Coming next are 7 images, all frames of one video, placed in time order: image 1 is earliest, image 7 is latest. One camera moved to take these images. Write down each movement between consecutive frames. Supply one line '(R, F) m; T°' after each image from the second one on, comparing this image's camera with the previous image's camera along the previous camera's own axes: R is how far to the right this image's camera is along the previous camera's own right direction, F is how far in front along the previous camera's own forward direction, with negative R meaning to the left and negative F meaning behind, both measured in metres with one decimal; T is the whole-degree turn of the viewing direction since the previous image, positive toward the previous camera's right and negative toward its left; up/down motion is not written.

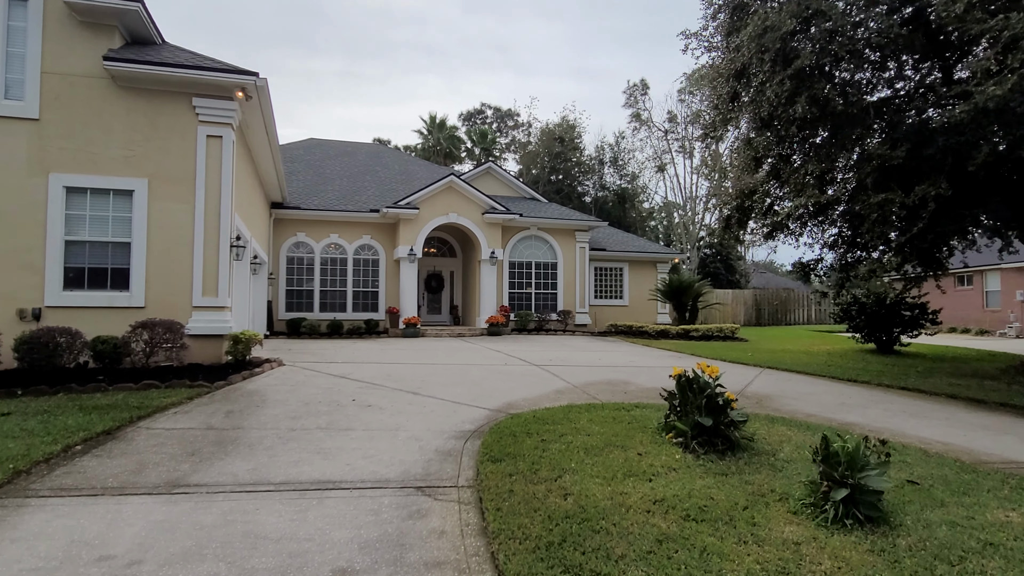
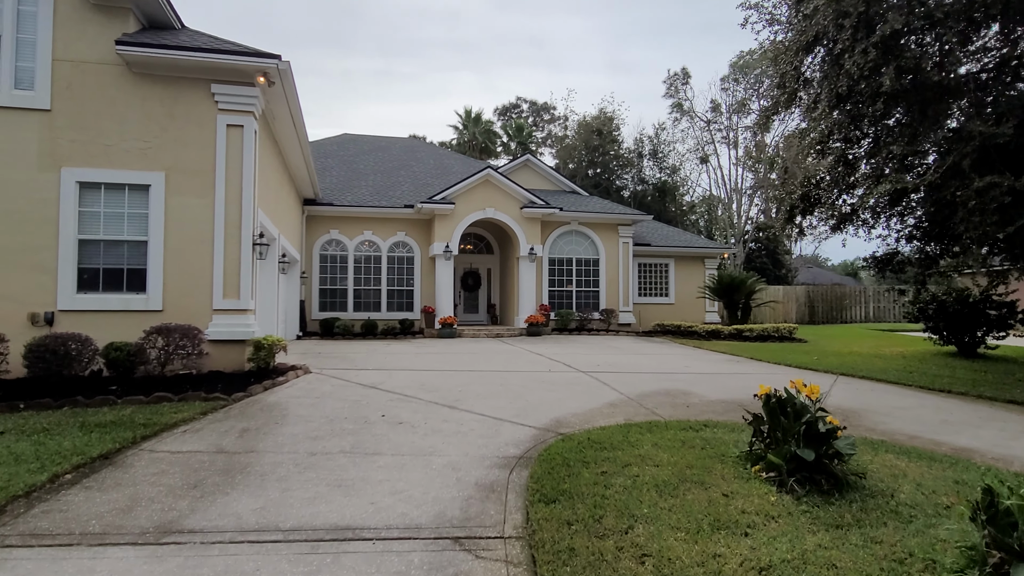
(-0.1, +0.8) m; -3°
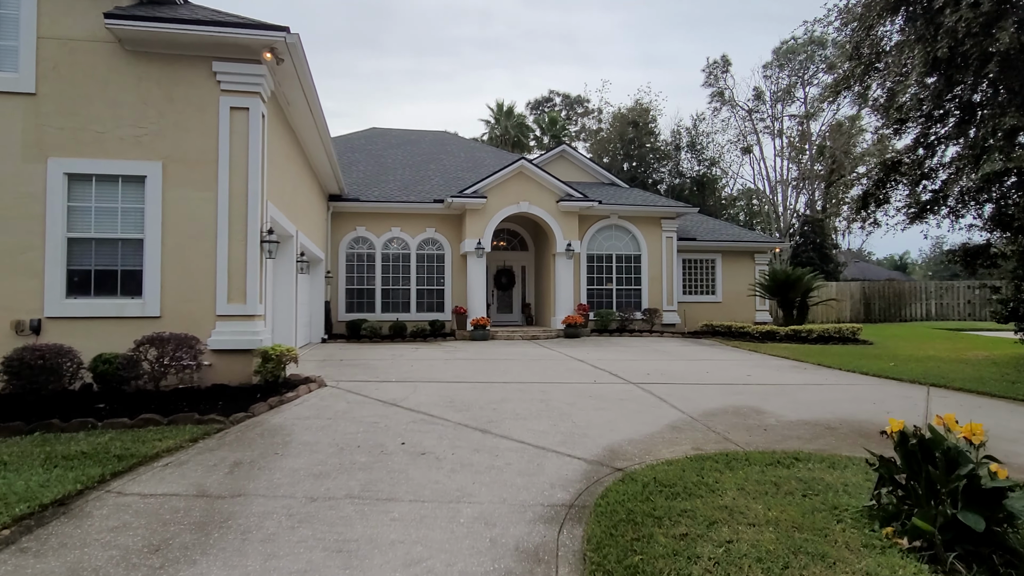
(-0.1, +1.0) m; -3°
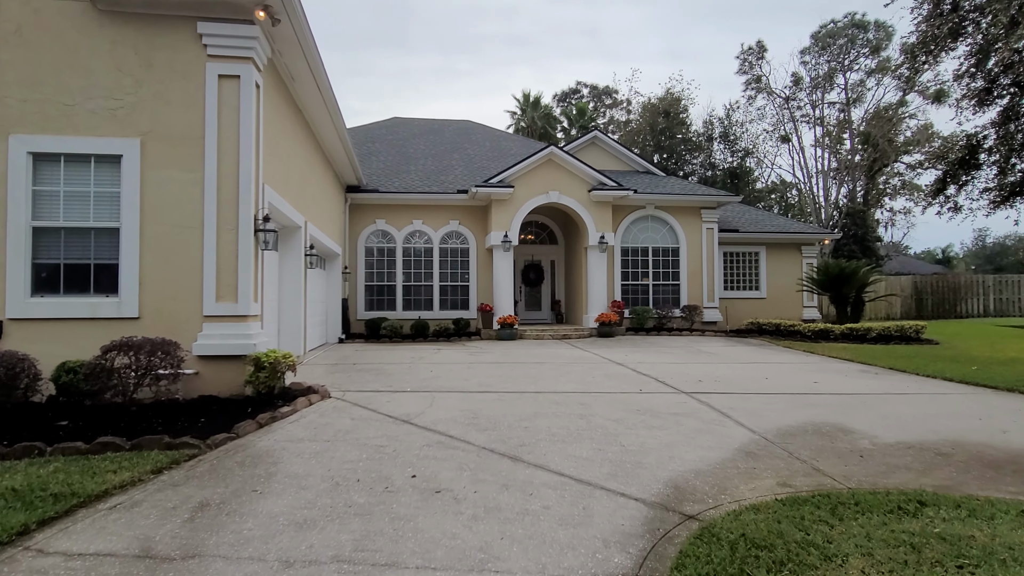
(-0.1, +1.0) m; -2°
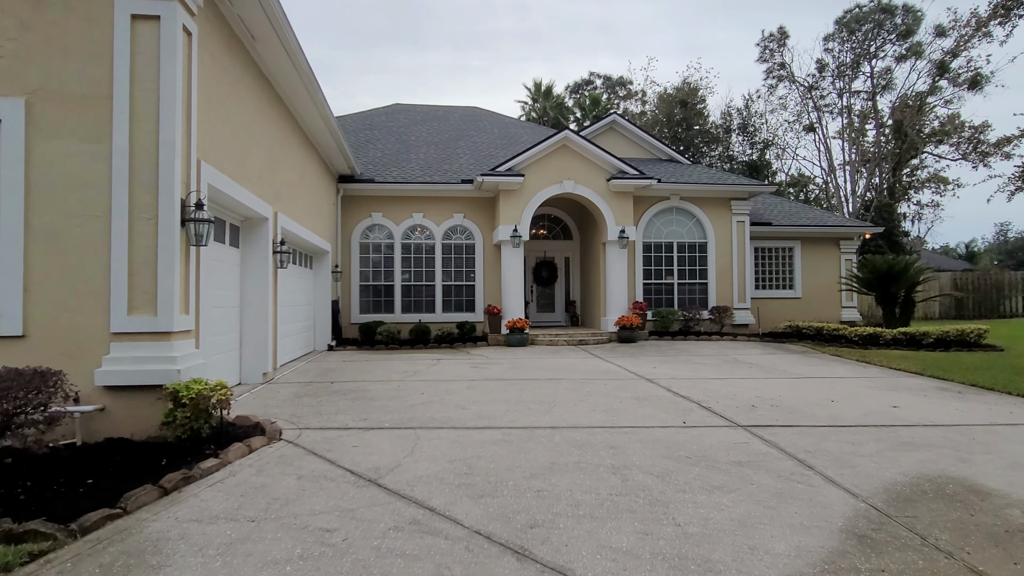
(0.0, +1.4) m; -1°
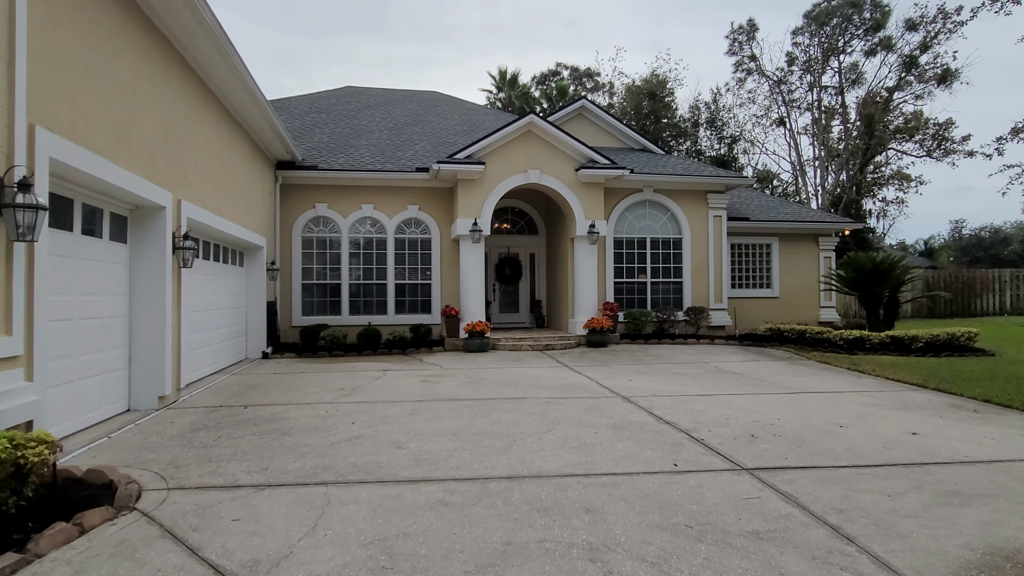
(+0.1, +1.2) m; +3°
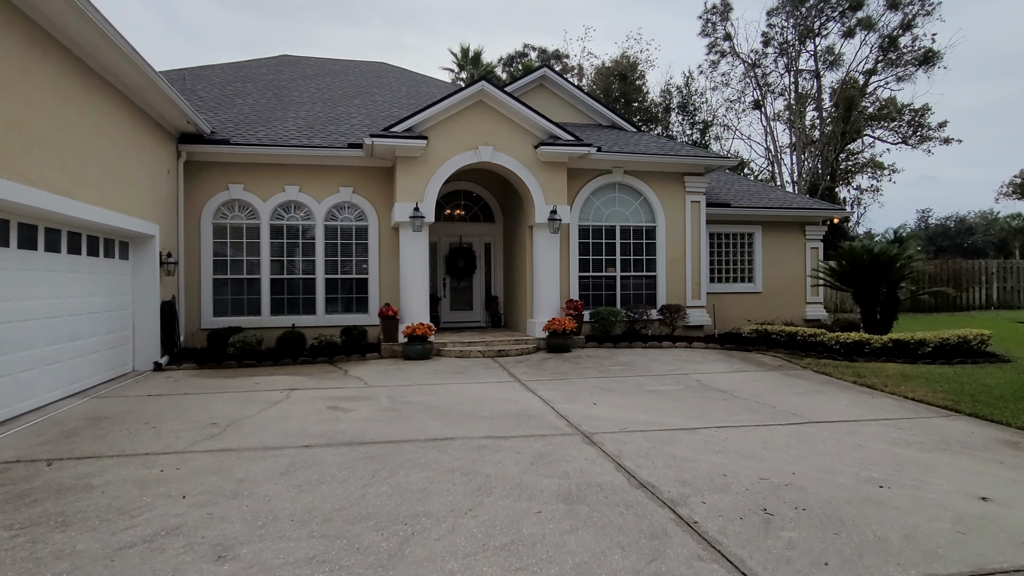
(+0.4, +1.7) m; +3°
